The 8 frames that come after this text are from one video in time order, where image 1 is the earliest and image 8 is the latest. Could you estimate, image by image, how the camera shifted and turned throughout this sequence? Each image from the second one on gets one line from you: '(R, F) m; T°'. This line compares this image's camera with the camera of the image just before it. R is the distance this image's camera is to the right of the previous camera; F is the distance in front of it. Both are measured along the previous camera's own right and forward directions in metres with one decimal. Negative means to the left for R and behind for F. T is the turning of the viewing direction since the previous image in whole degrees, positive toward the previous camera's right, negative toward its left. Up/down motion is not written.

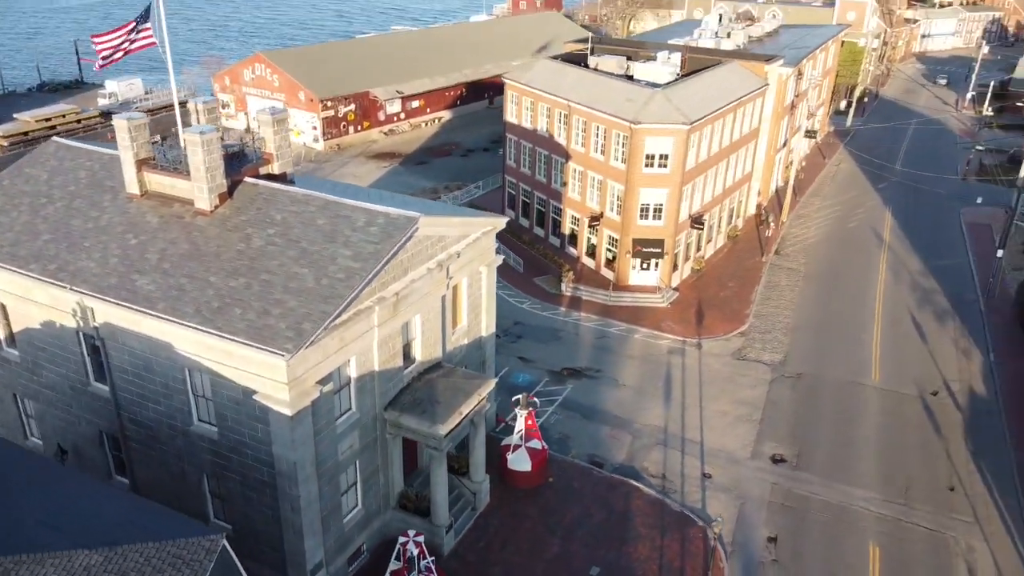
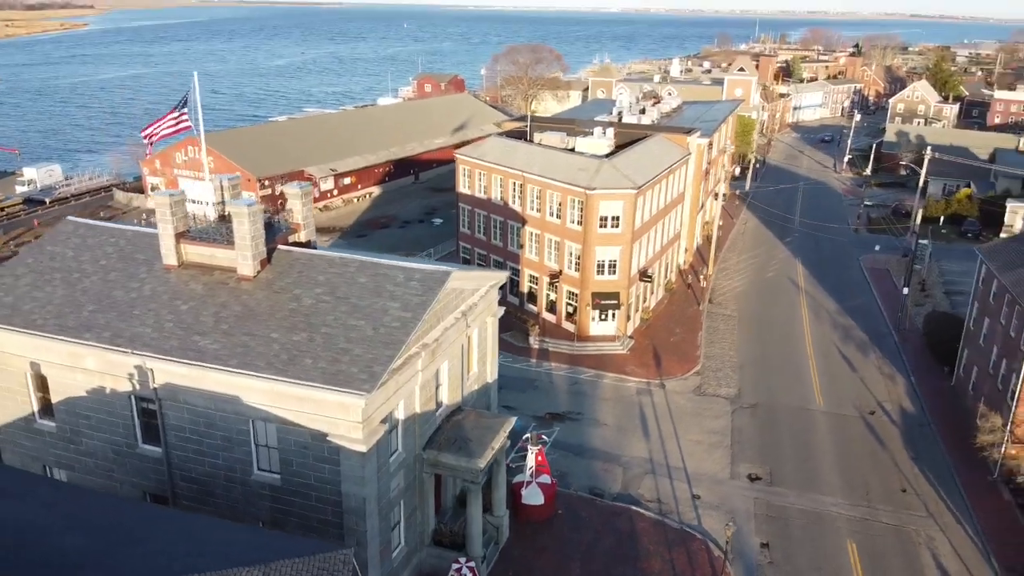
(-3.2, -2.1) m; +8°
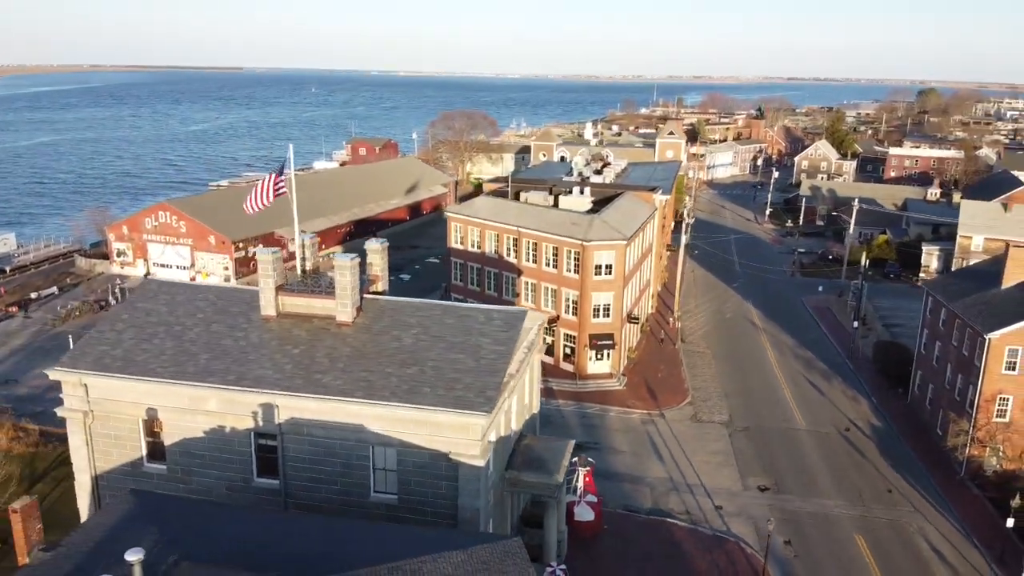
(-4.5, -2.8) m; +7°
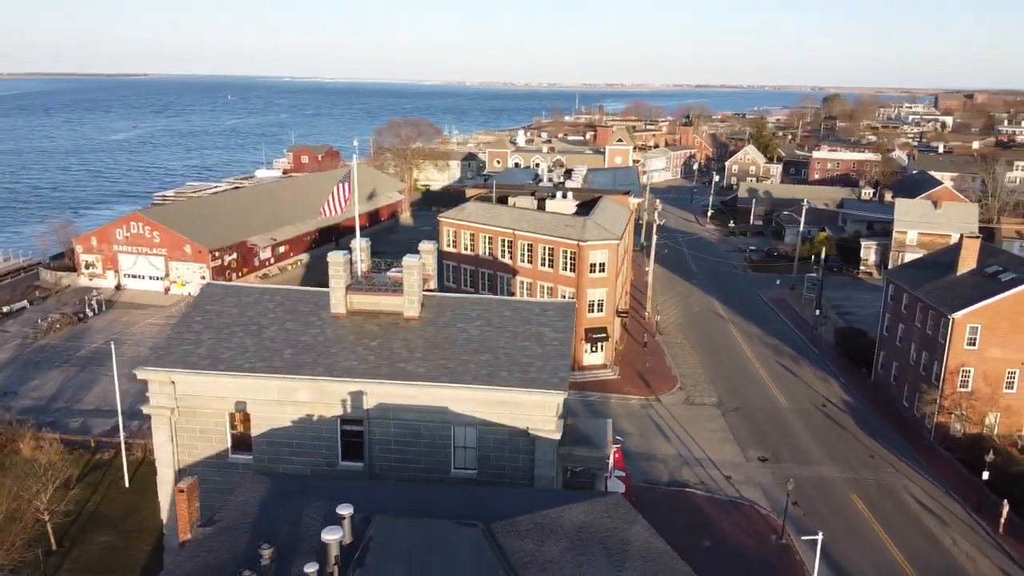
(-4.1, -2.2) m; +6°
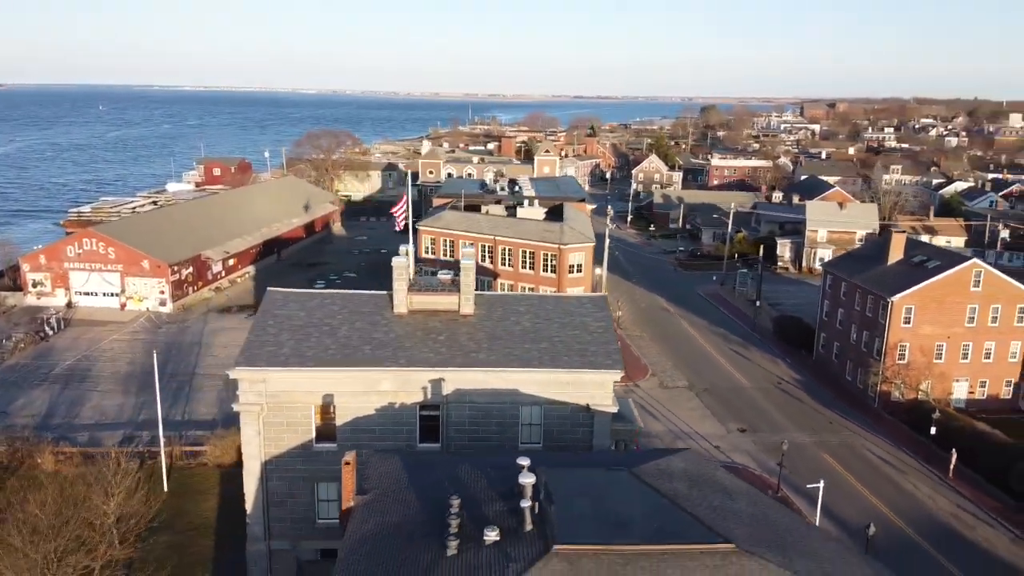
(-5.4, -2.9) m; +8°
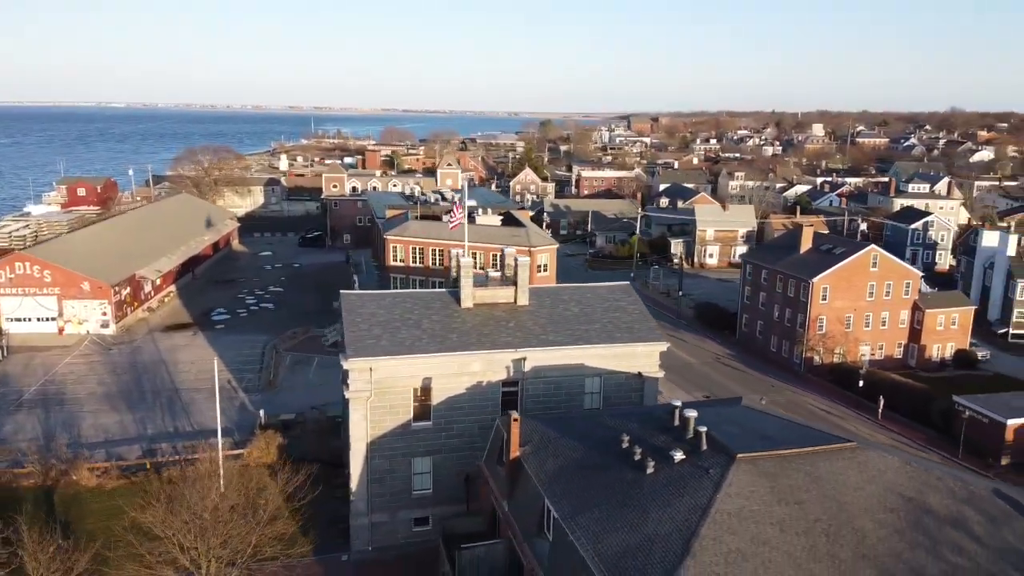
(-8.5, -3.7) m; +12°
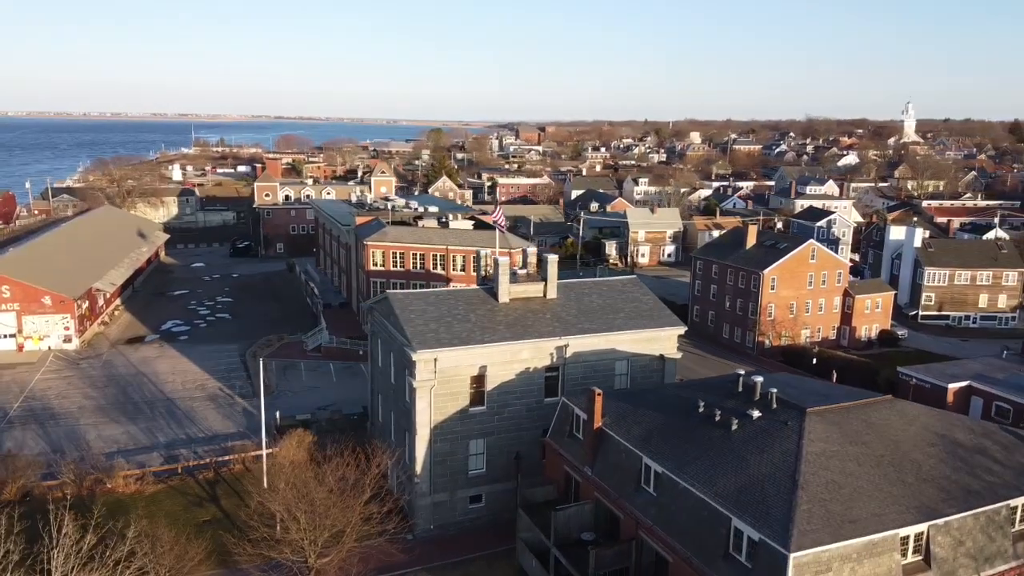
(-6.5, -2.6) m; +8°
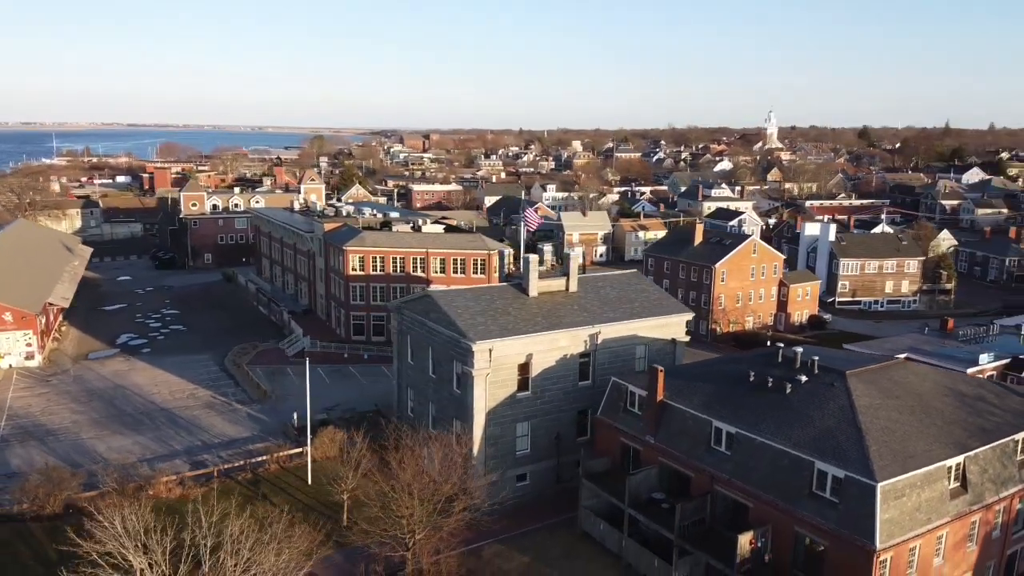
(-7.2, -2.4) m; +9°
